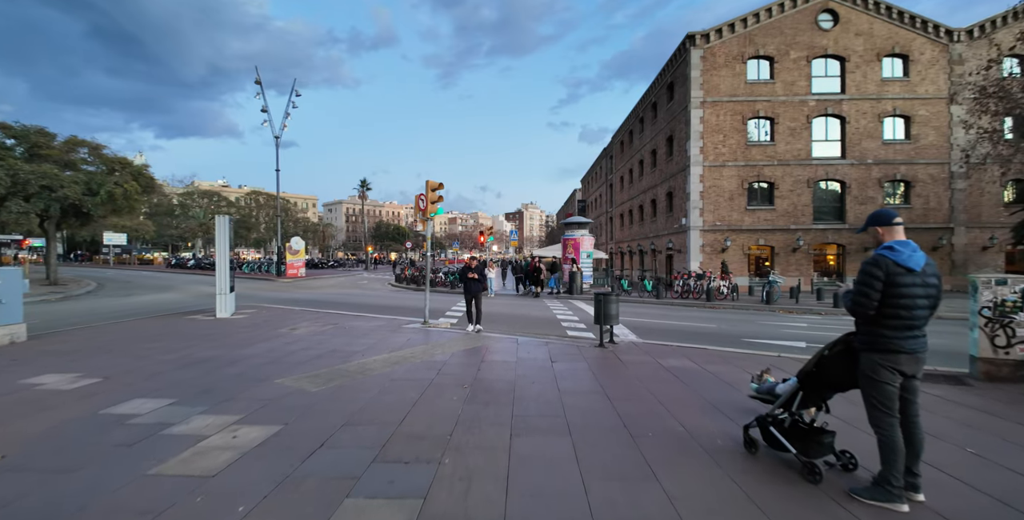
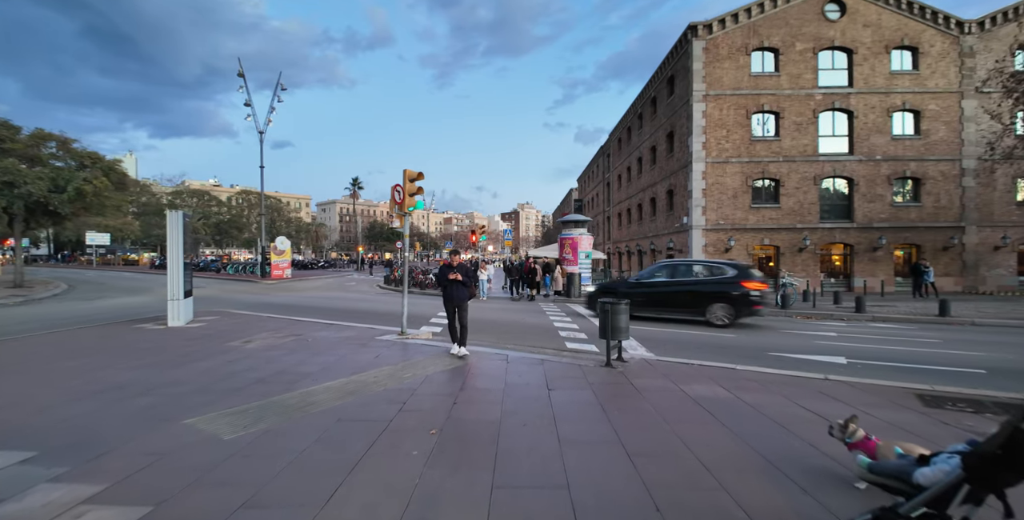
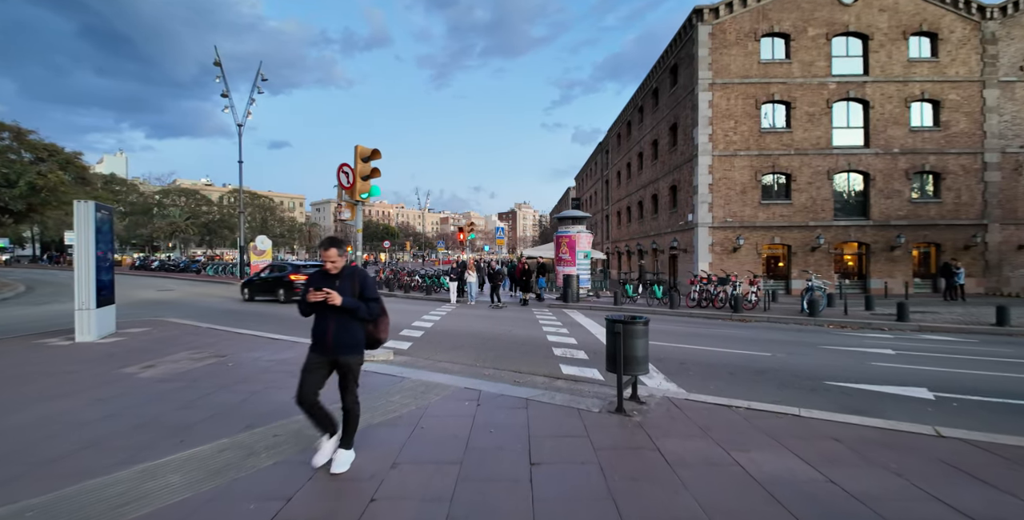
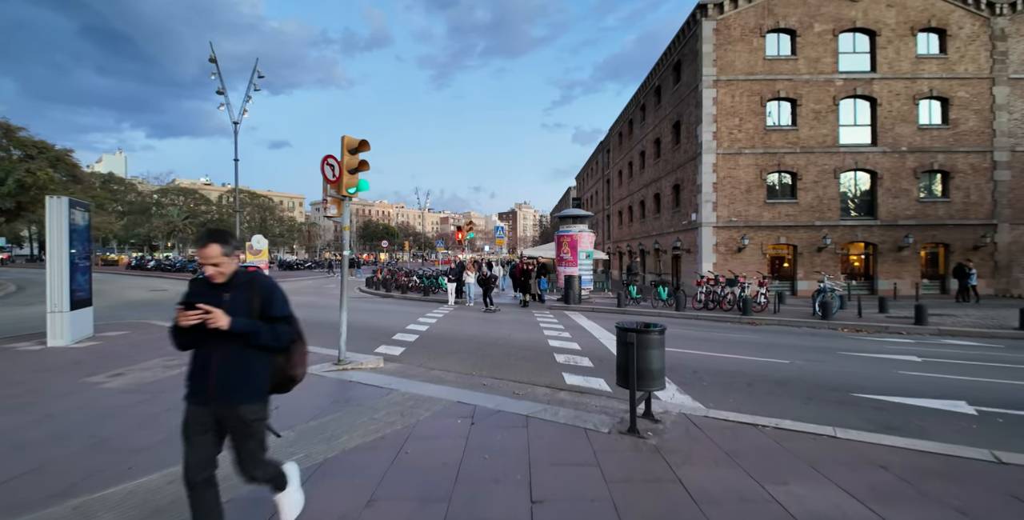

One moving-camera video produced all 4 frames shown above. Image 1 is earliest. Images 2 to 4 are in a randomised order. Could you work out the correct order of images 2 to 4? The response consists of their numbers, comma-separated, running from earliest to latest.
2, 3, 4
